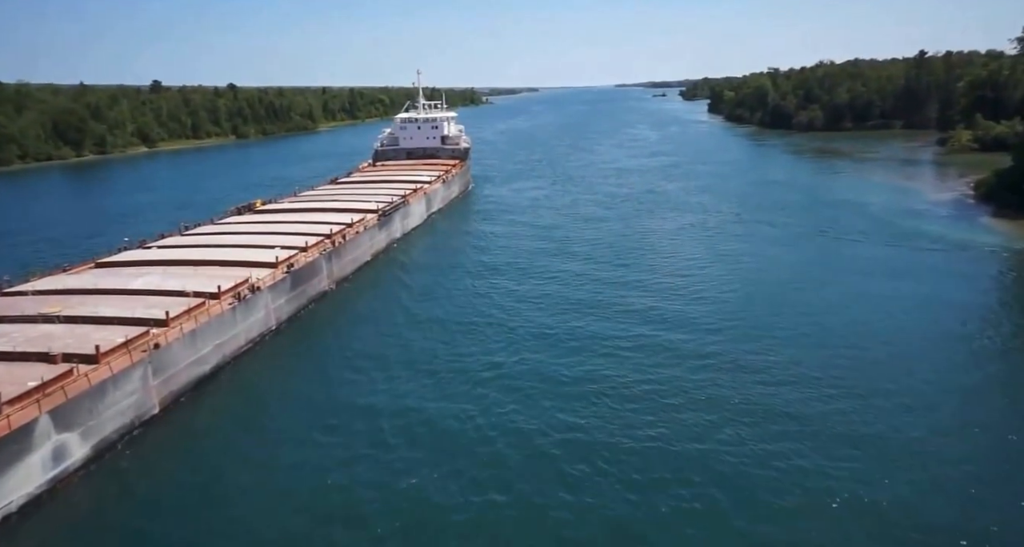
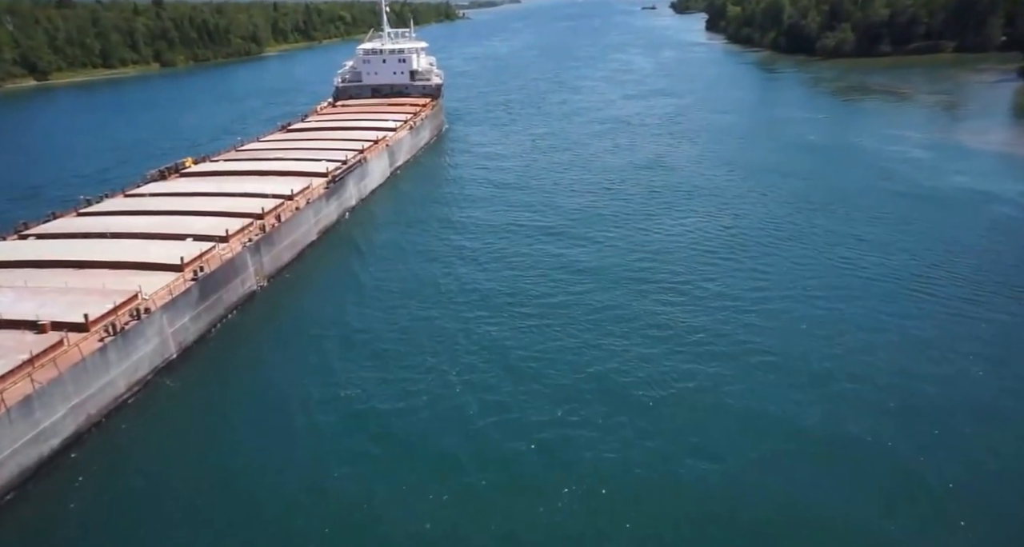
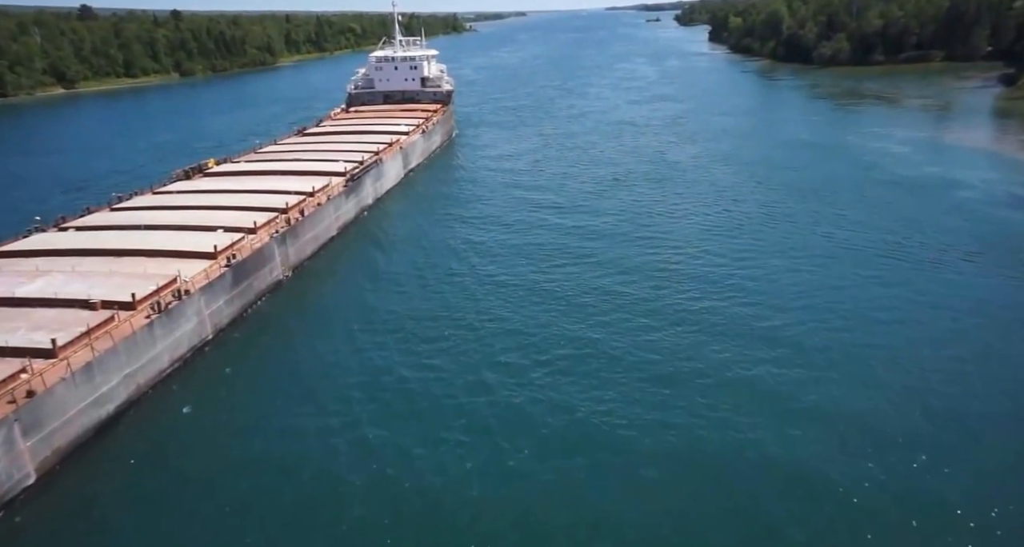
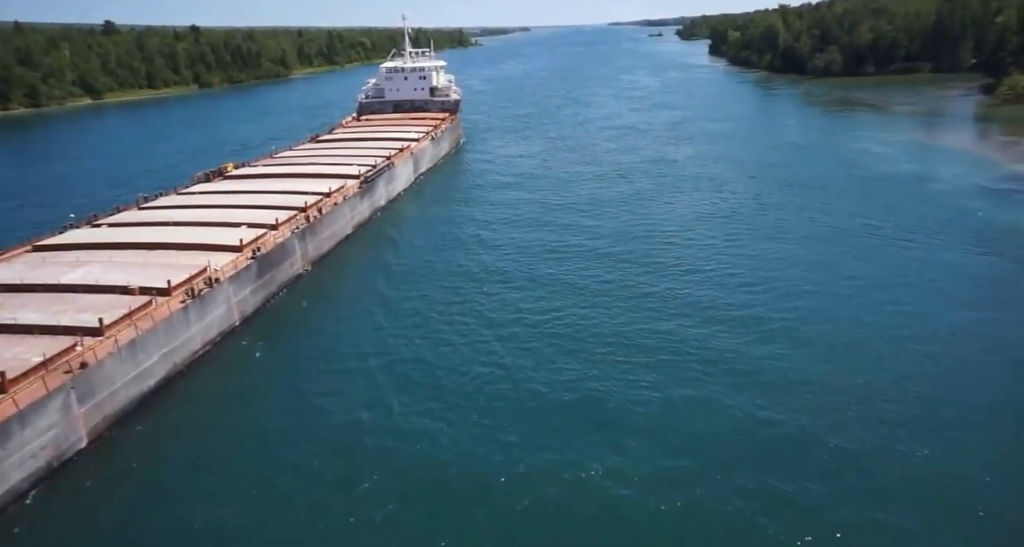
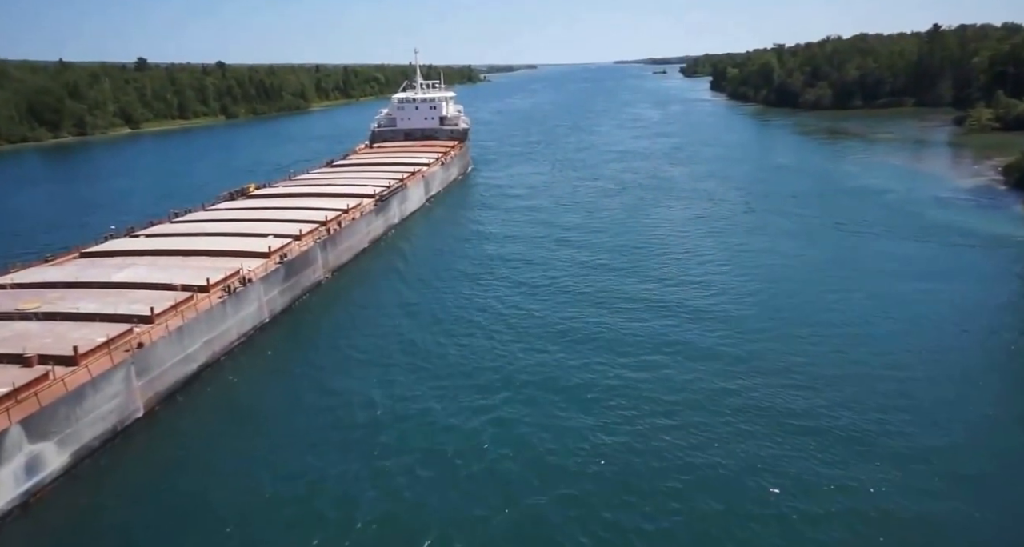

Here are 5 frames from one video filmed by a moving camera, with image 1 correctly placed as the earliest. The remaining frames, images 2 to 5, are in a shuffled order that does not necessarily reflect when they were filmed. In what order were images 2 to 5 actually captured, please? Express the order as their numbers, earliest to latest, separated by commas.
5, 4, 3, 2
